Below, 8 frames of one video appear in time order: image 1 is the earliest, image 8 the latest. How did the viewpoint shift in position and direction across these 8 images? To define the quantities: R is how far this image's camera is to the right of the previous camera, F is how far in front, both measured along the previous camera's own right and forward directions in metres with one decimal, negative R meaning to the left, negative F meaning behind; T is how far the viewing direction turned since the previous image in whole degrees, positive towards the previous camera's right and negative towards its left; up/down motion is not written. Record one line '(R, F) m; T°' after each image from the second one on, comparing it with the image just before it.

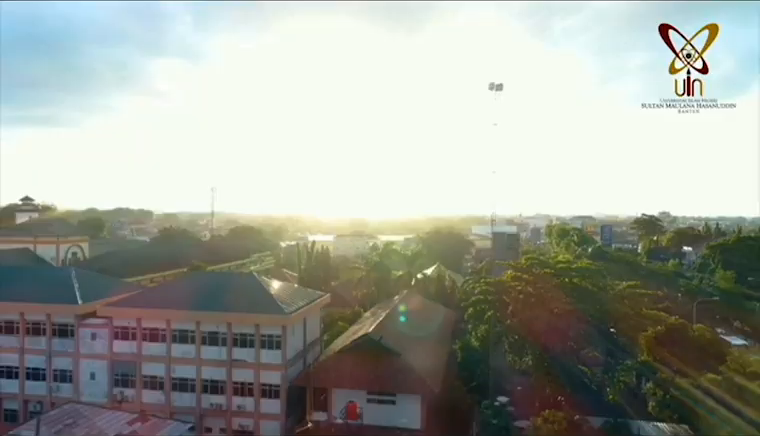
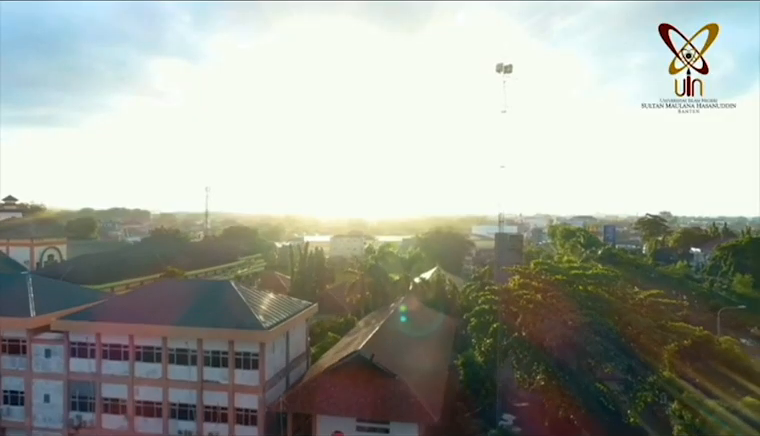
(+0.2, +2.5) m; 0°
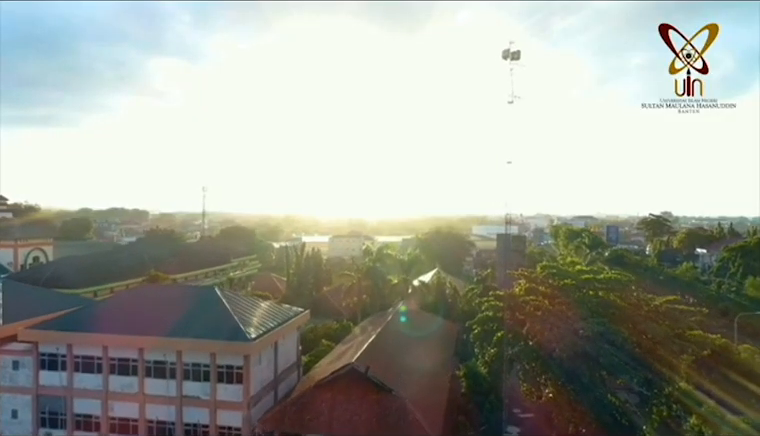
(+0.1, +1.5) m; 0°
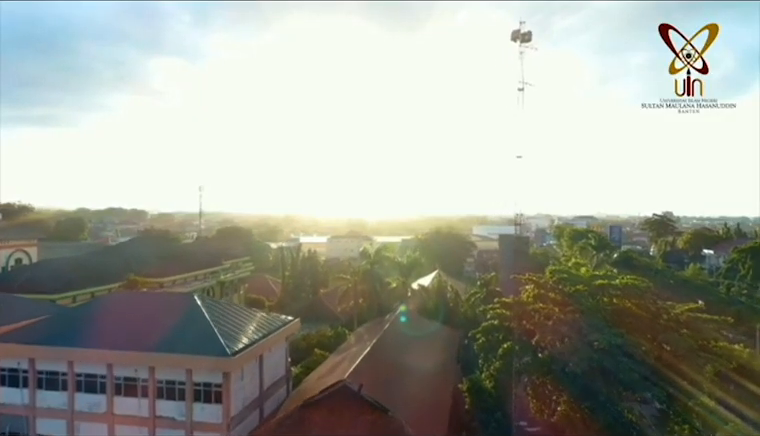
(+0.1, +1.7) m; 0°
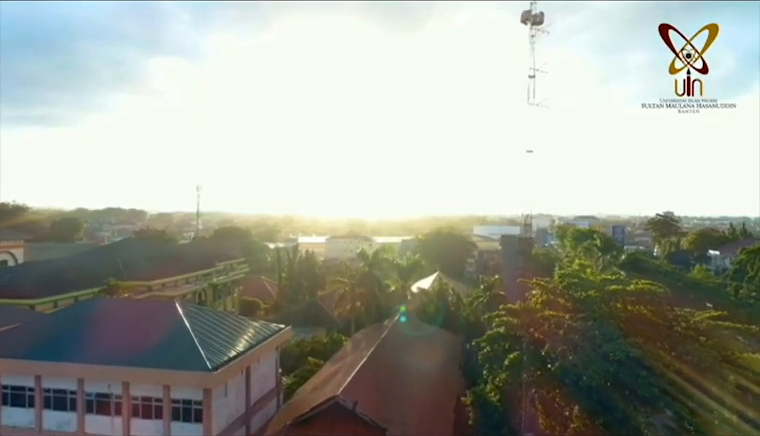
(+0.1, +1.3) m; 0°
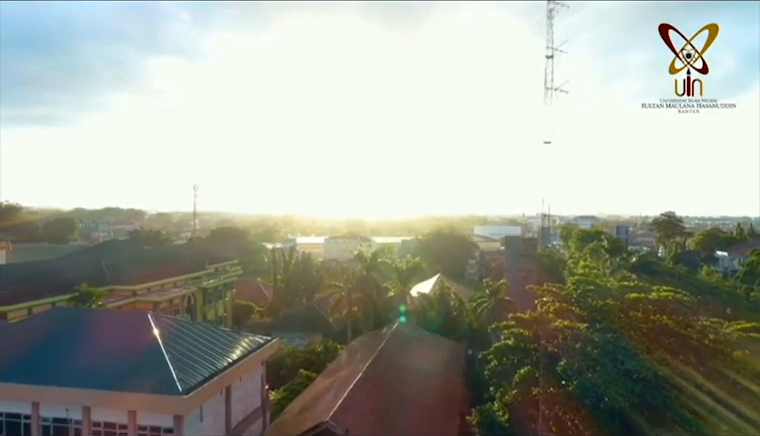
(+0.1, +1.6) m; 0°
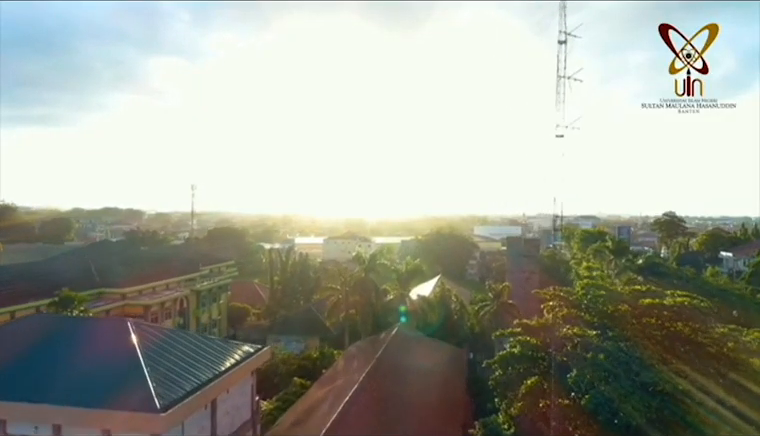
(+0.1, +1.0) m; 0°
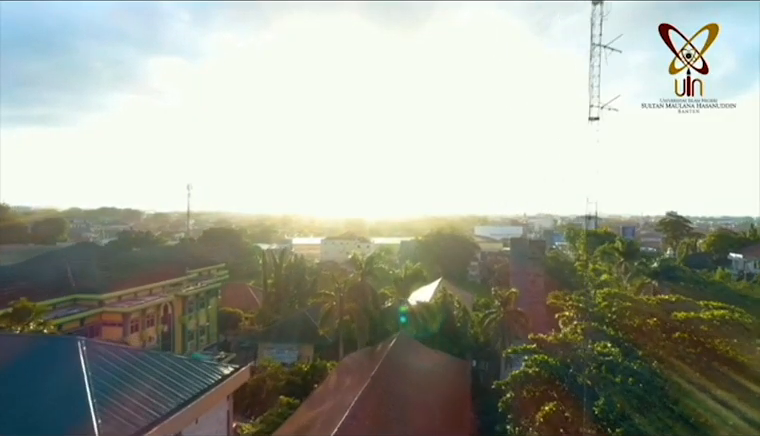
(+0.1, +1.9) m; 0°
